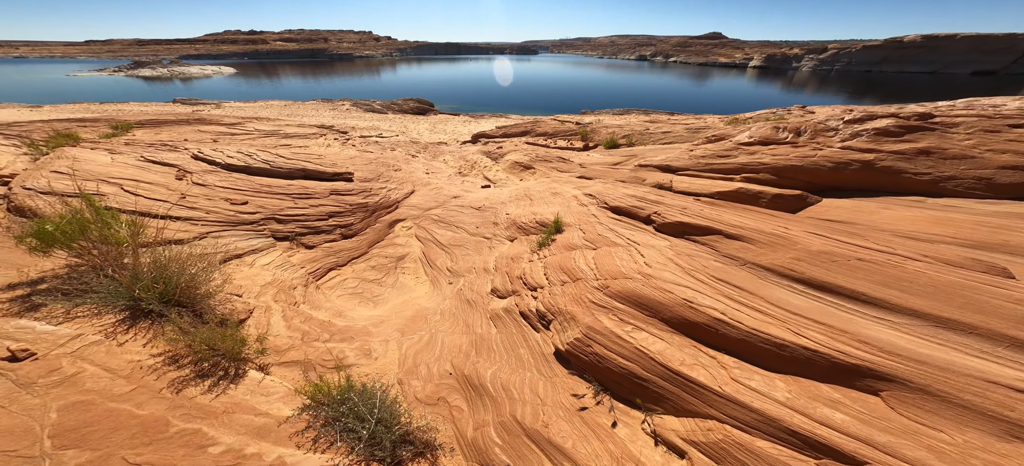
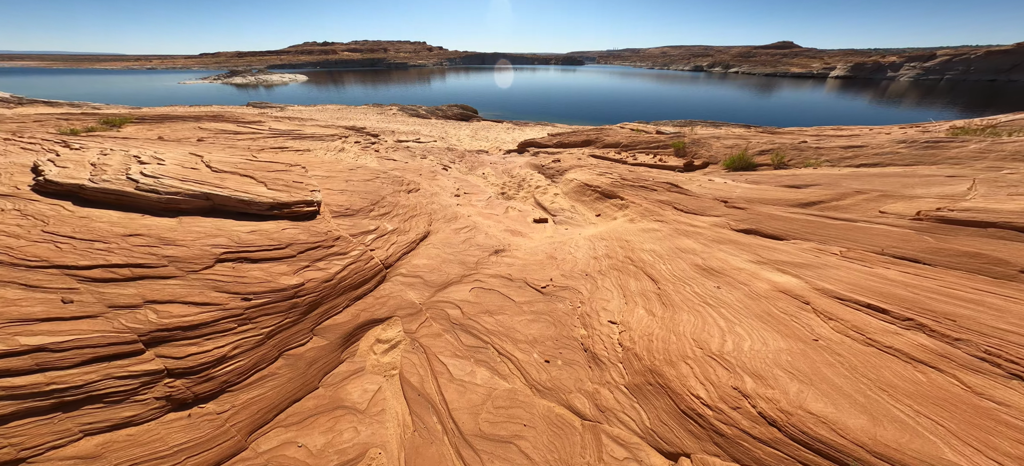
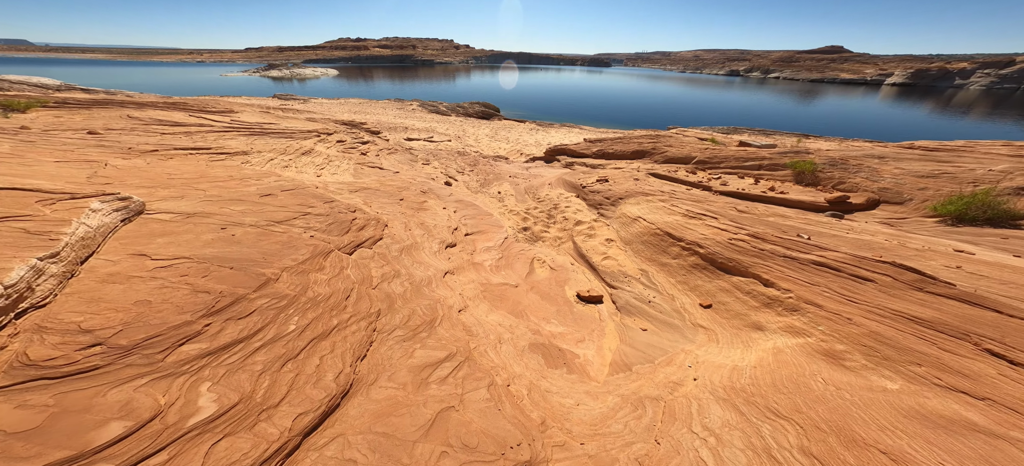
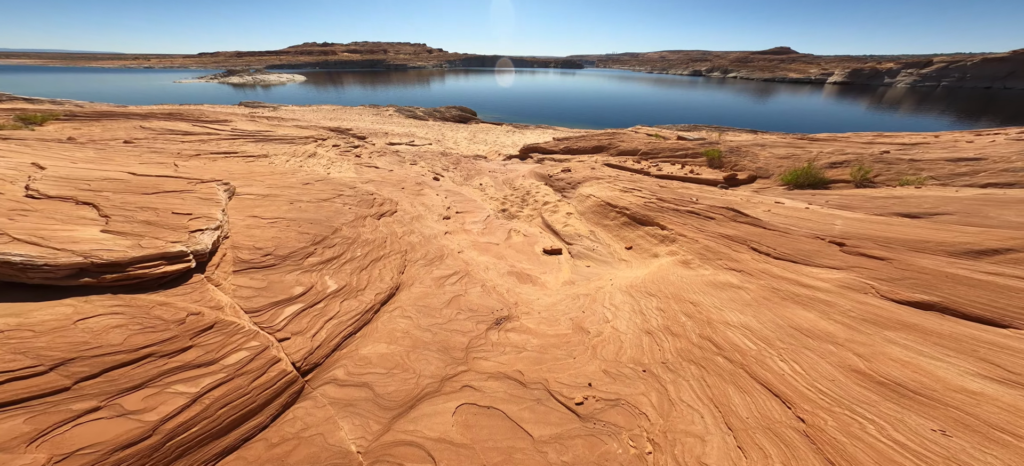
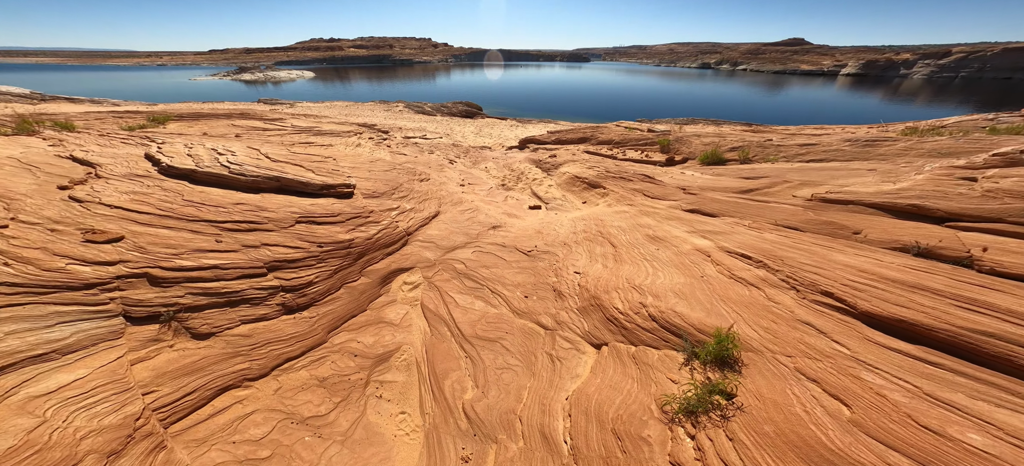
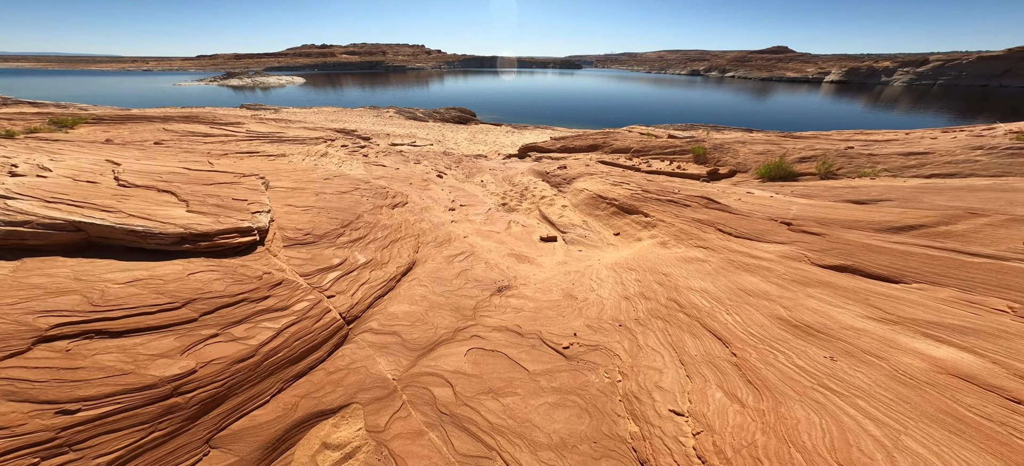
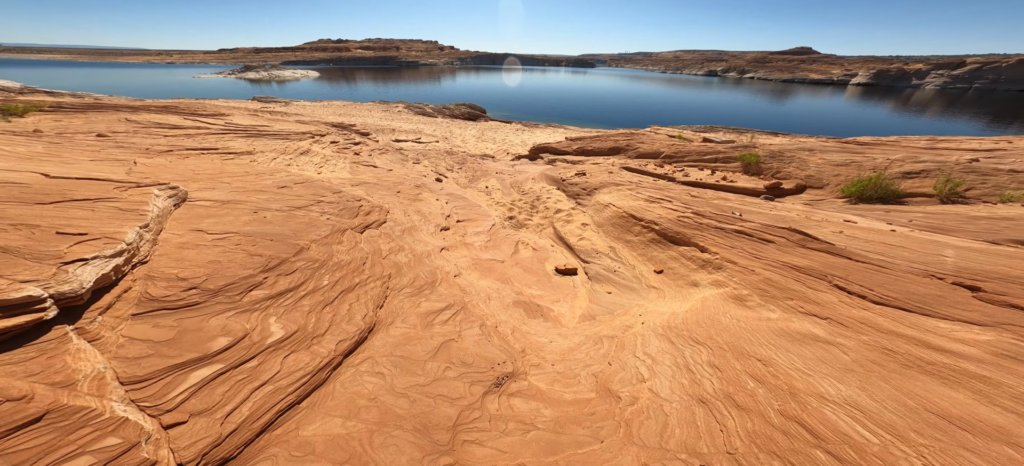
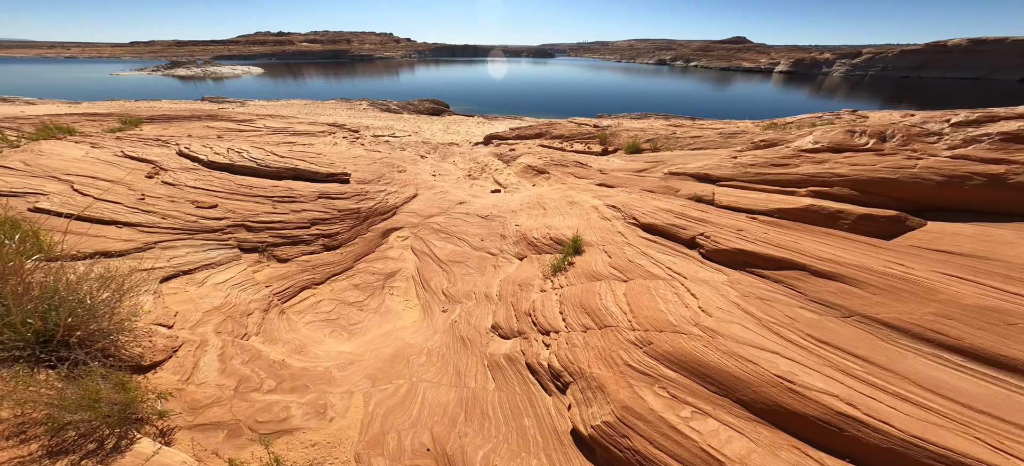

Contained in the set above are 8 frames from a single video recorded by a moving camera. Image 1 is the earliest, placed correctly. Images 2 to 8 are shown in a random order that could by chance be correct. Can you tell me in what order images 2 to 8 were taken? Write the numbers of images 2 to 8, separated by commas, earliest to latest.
8, 5, 2, 6, 4, 7, 3
